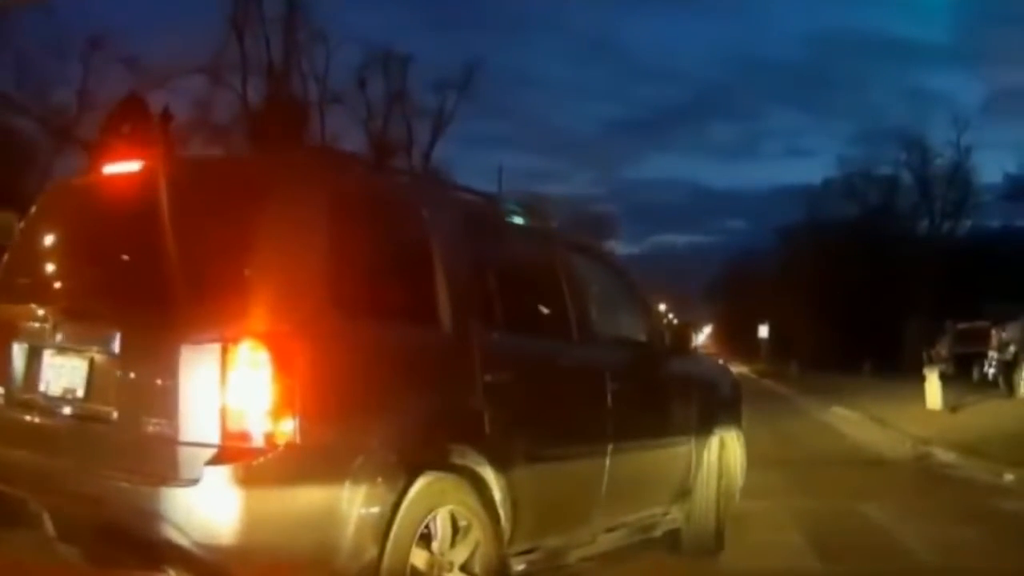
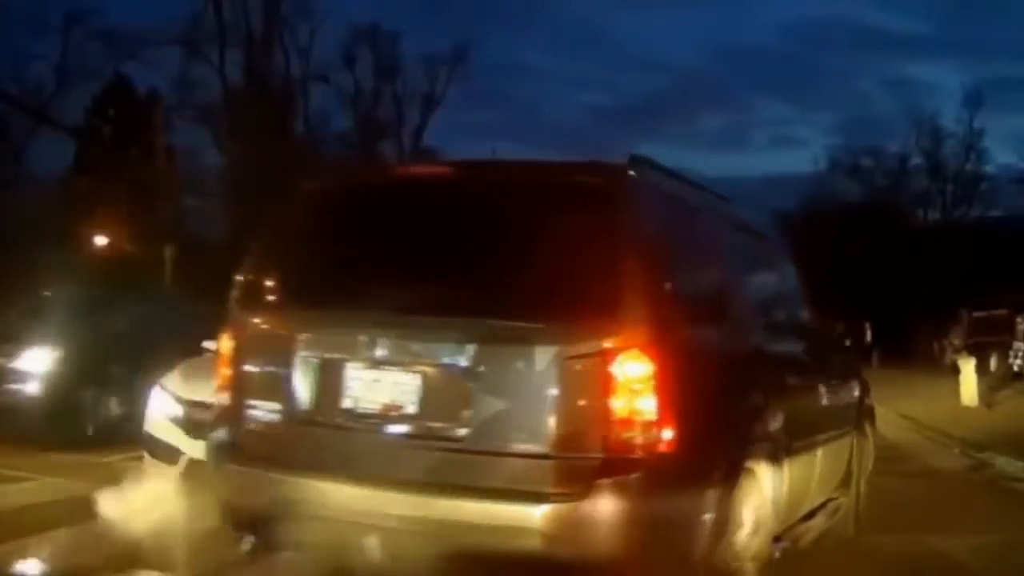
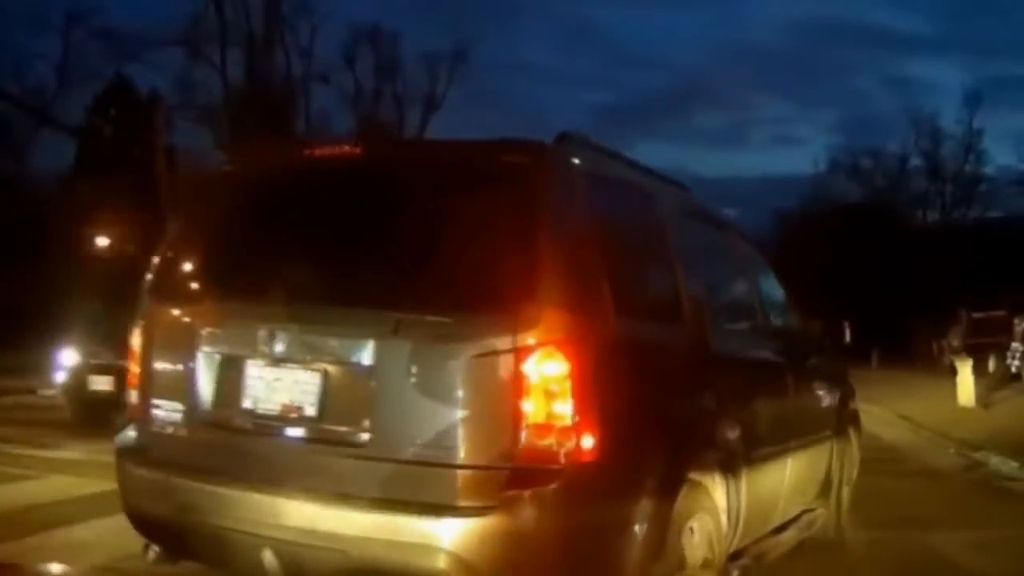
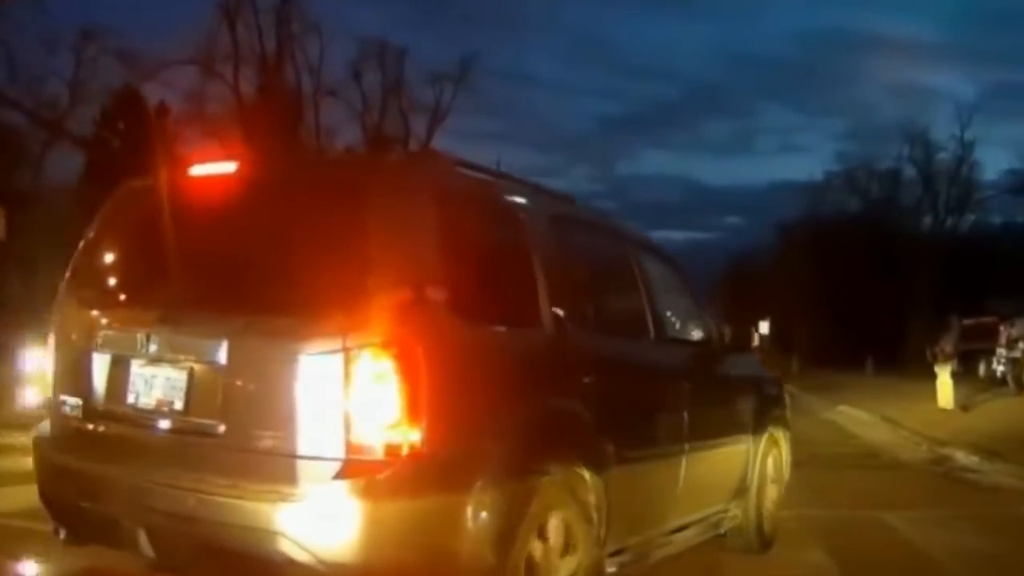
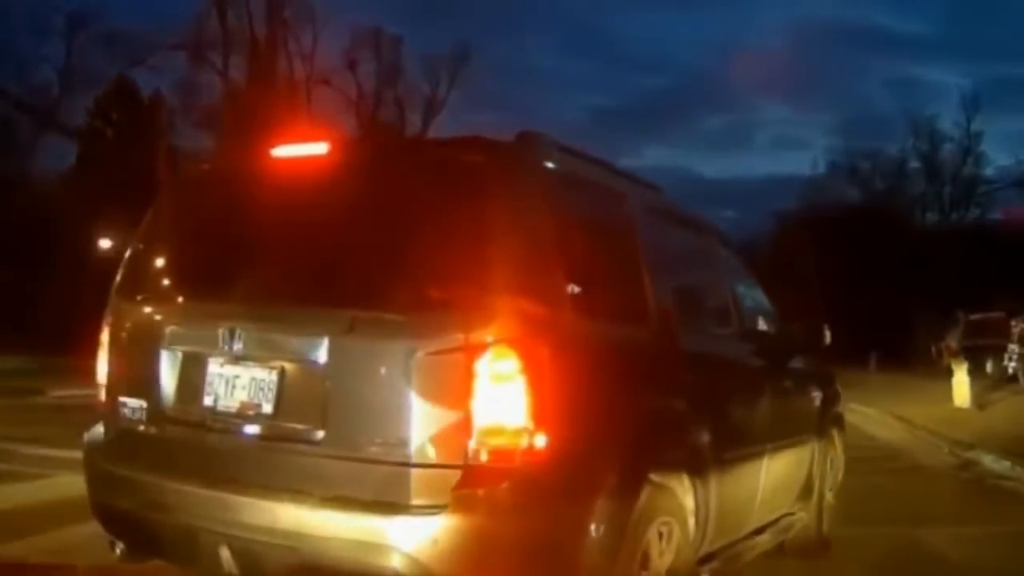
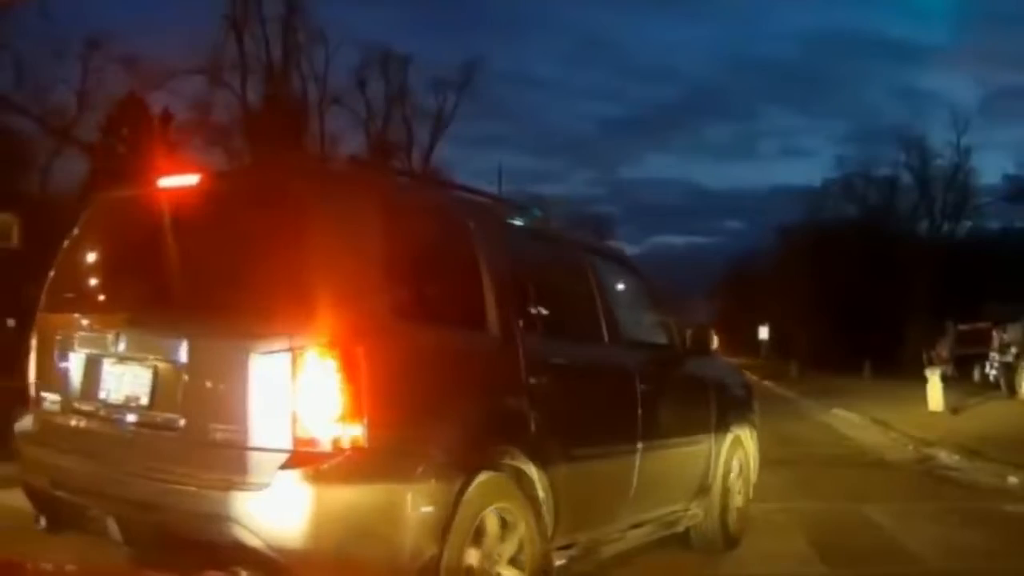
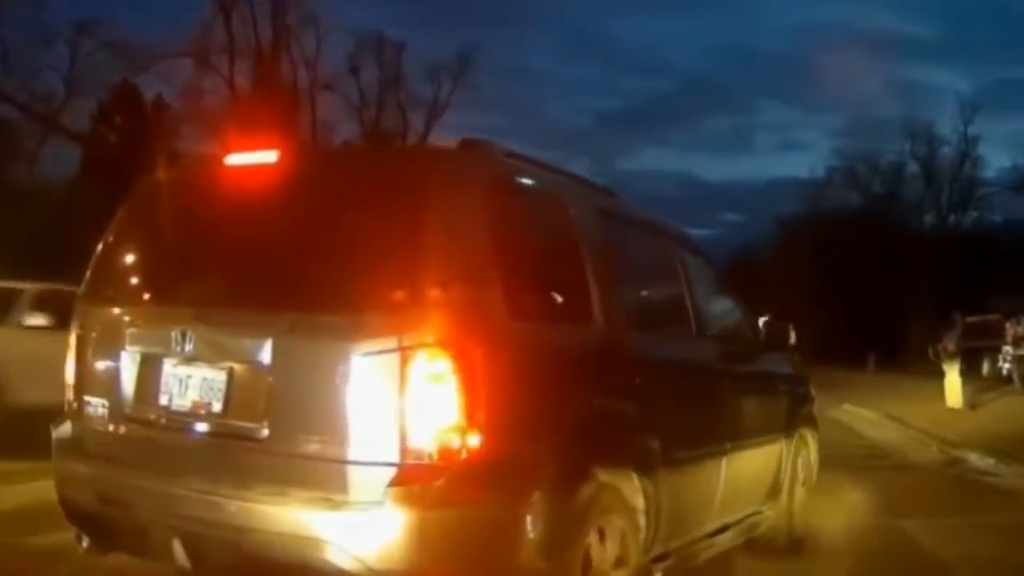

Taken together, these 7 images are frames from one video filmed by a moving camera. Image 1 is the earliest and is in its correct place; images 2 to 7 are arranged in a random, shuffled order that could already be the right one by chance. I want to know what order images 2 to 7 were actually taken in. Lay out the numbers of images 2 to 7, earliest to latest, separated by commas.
6, 4, 7, 5, 3, 2
